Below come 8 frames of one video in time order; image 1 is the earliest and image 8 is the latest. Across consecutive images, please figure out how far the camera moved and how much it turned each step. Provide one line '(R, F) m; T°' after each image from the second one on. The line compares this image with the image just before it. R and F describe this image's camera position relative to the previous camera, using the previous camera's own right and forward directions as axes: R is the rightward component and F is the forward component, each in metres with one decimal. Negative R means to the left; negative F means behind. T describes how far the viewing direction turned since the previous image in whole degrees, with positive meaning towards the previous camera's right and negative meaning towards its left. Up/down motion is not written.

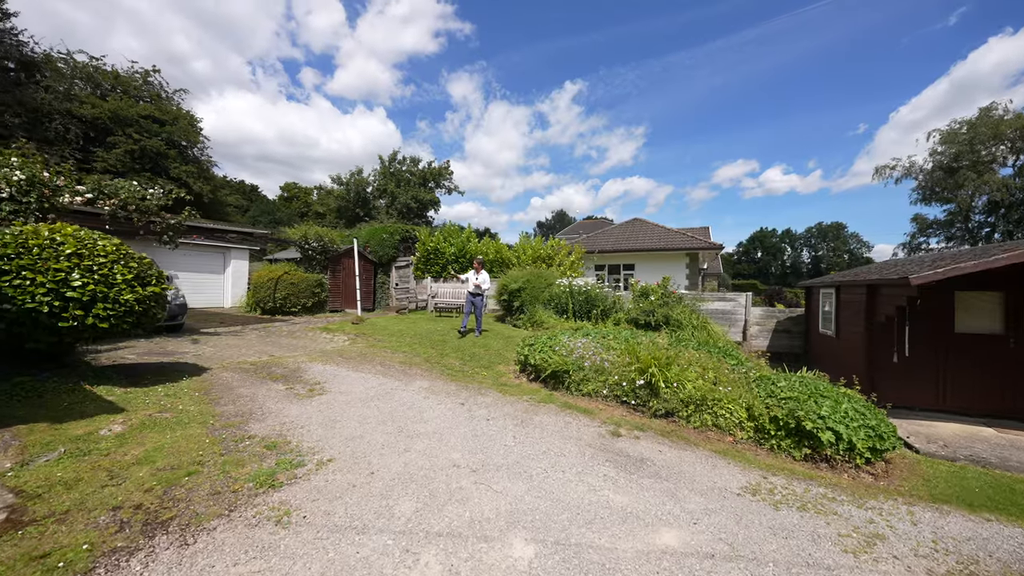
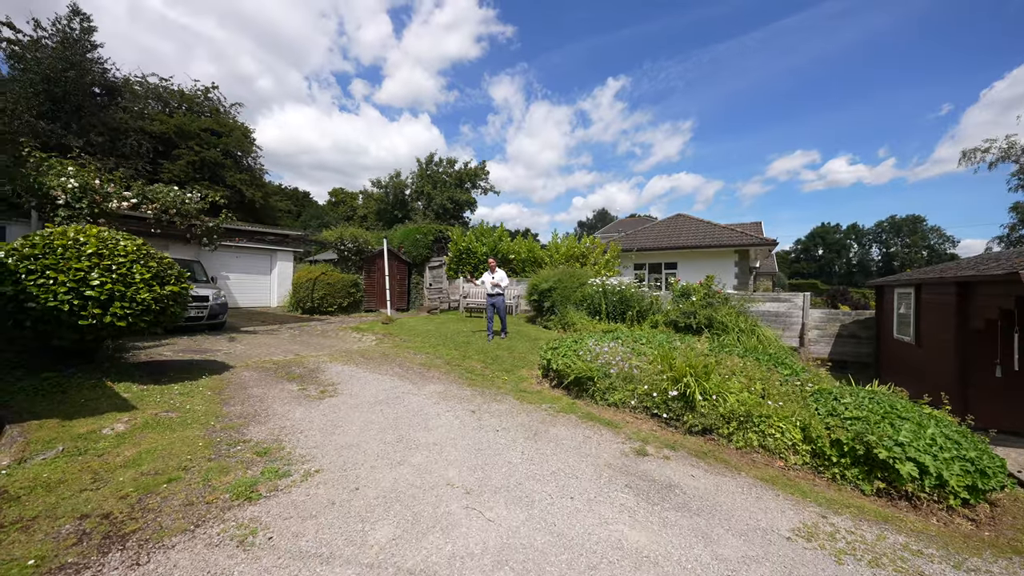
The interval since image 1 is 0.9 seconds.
(+0.4, +0.5) m; -6°
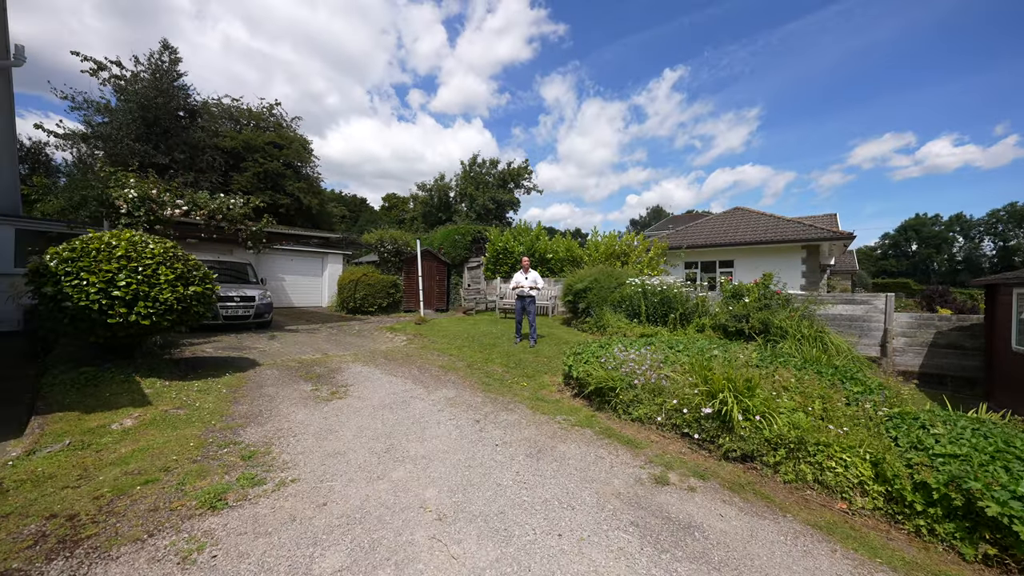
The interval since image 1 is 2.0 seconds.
(+0.5, +0.5) m; -8°
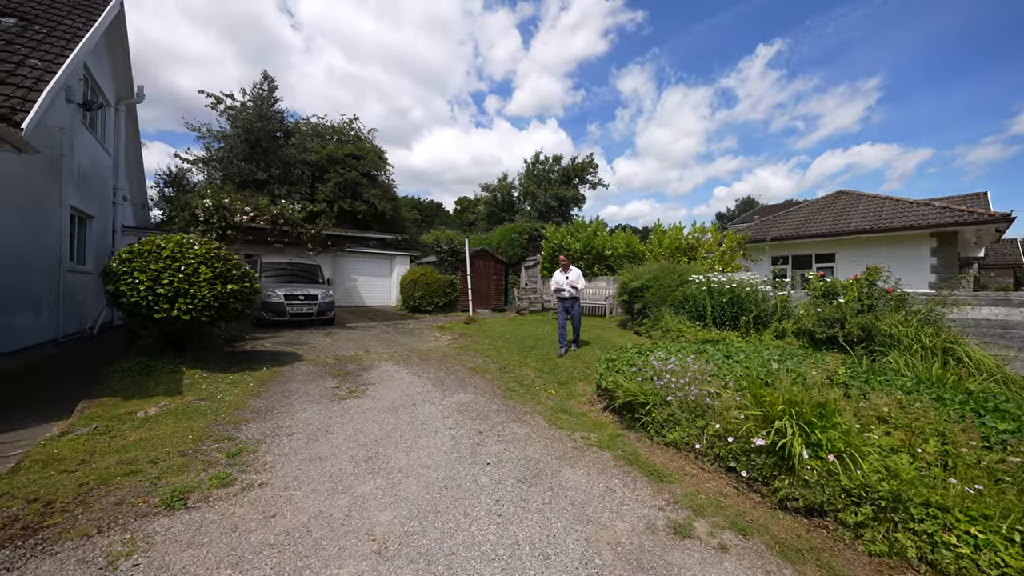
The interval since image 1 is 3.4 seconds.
(+0.8, +0.6) m; -11°
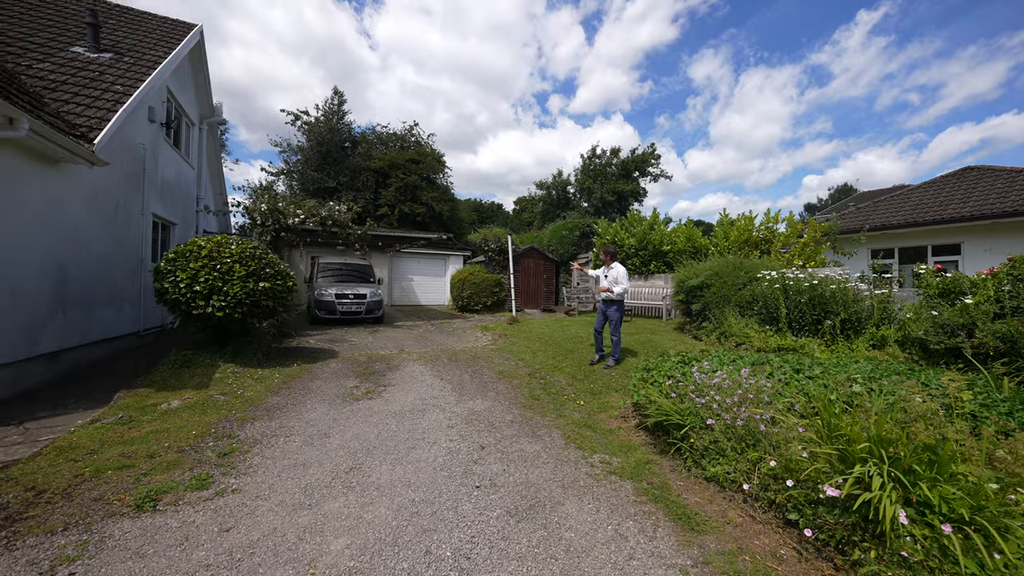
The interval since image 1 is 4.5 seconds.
(+0.6, +0.6) m; -10°
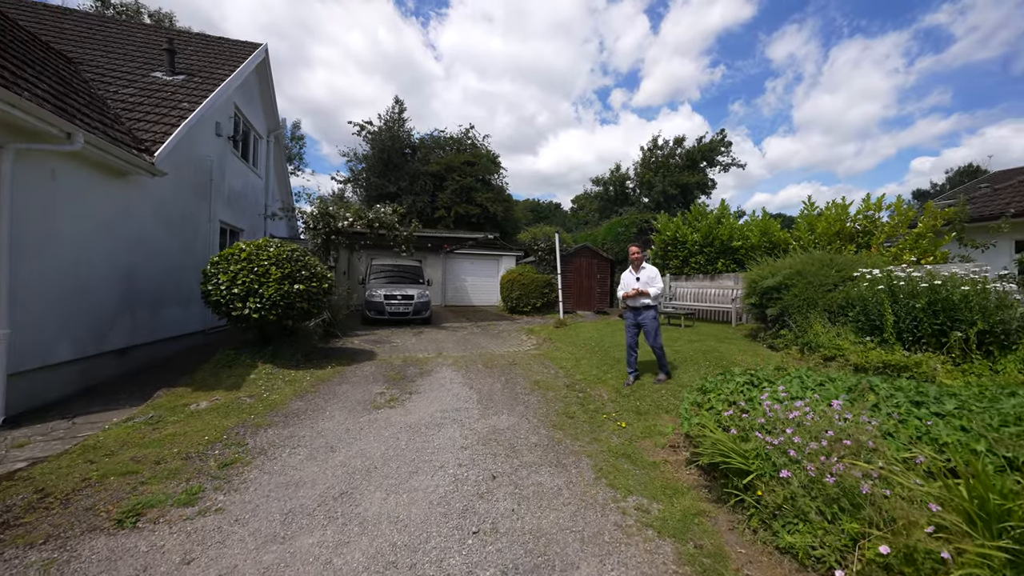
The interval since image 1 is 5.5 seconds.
(+0.4, +0.6) m; -9°
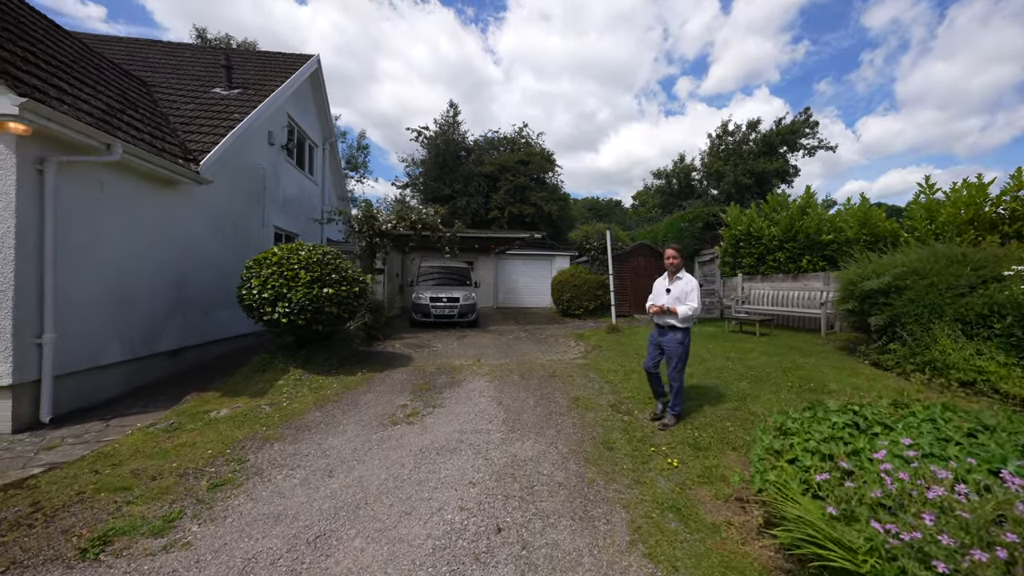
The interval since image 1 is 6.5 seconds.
(+0.3, +0.7) m; -9°
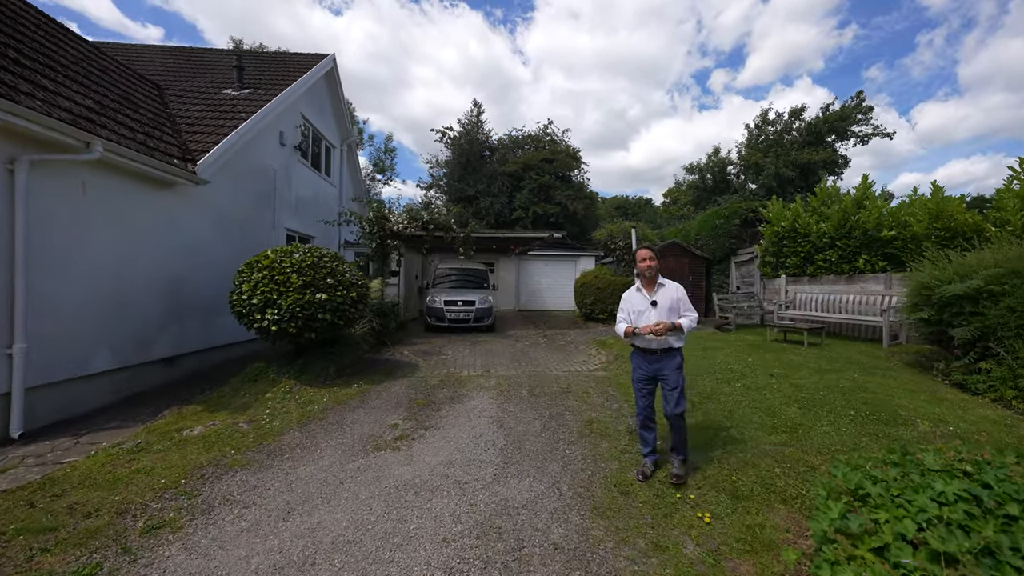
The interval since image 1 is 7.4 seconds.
(+0.3, +0.7) m; -4°
